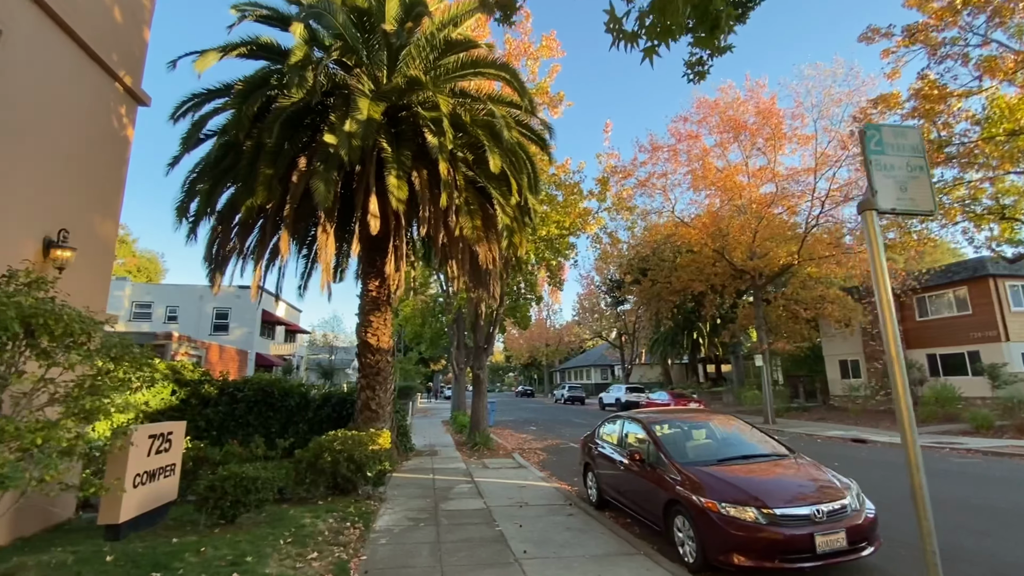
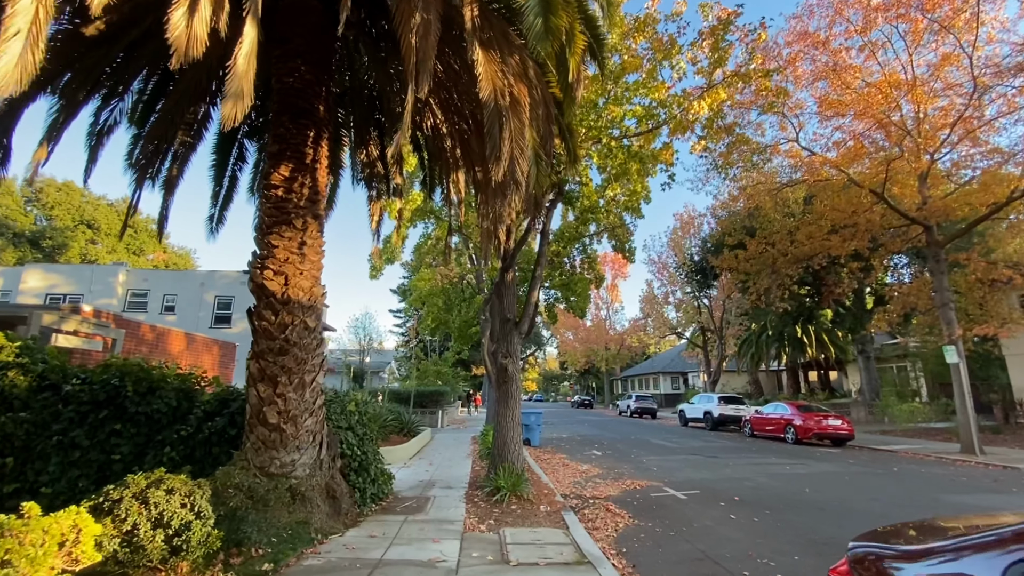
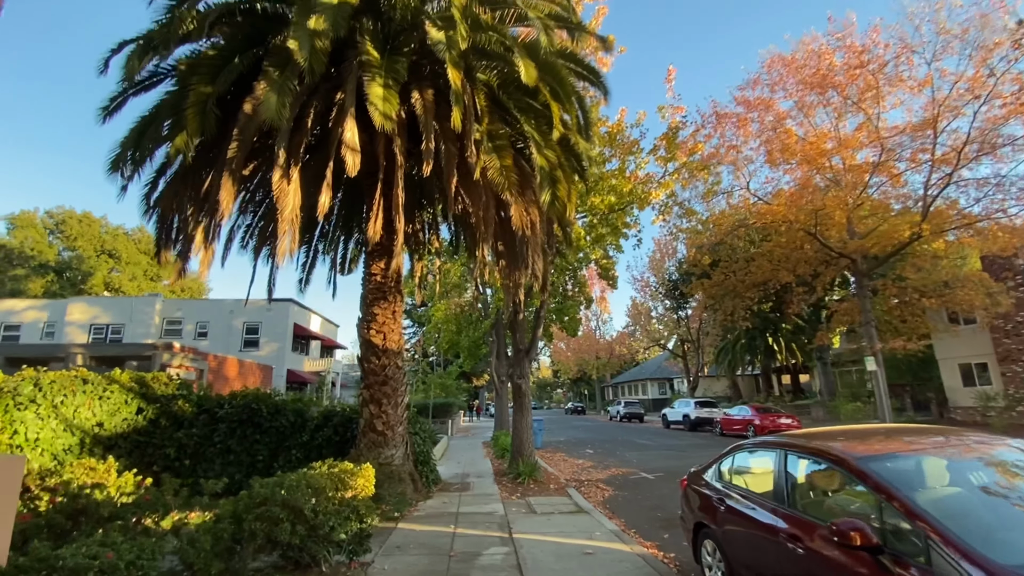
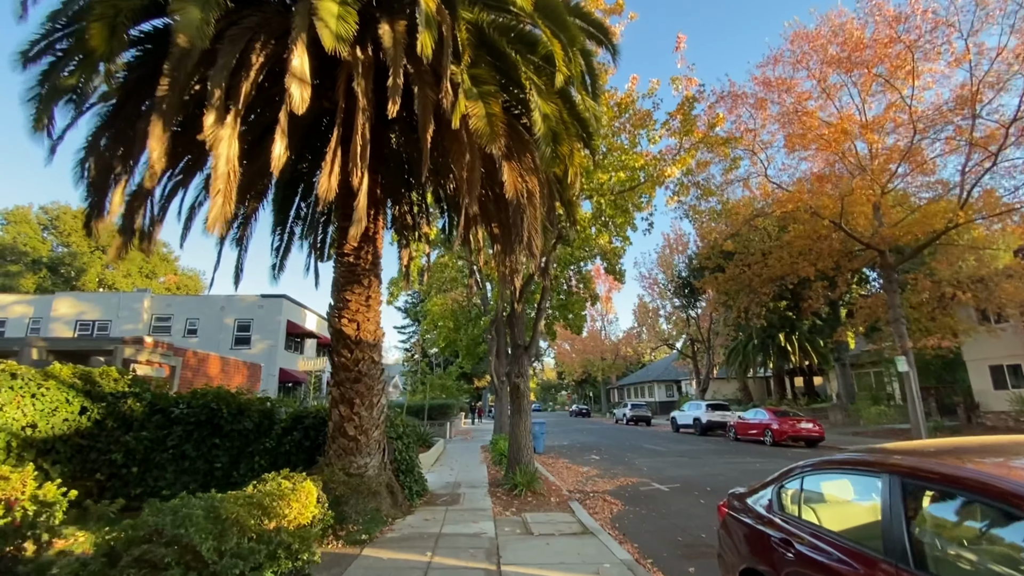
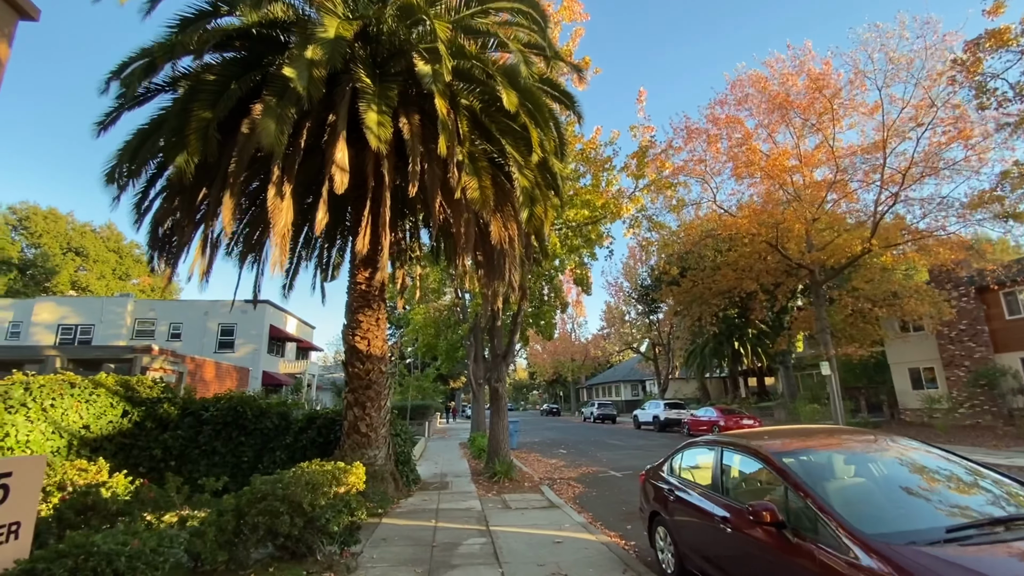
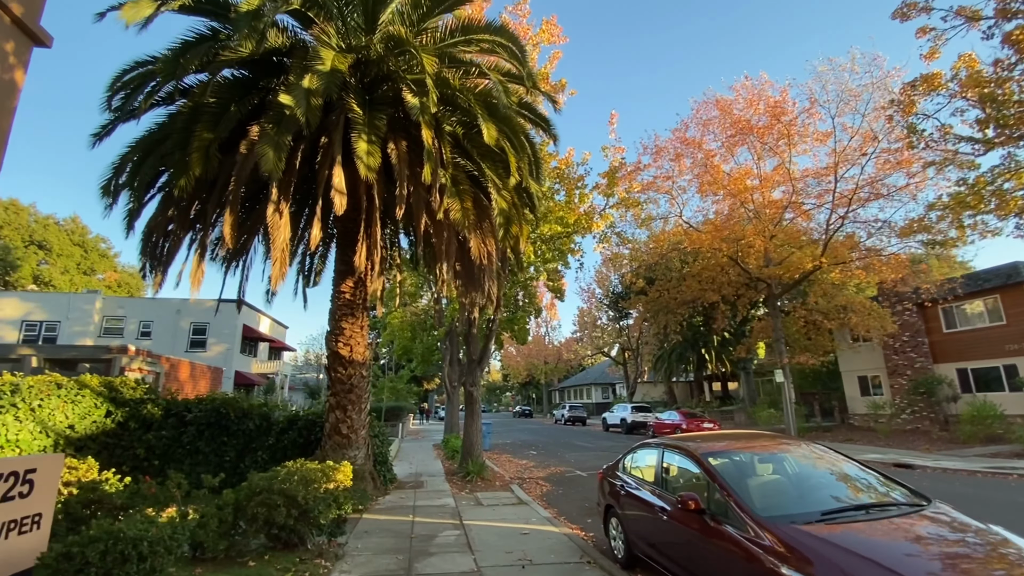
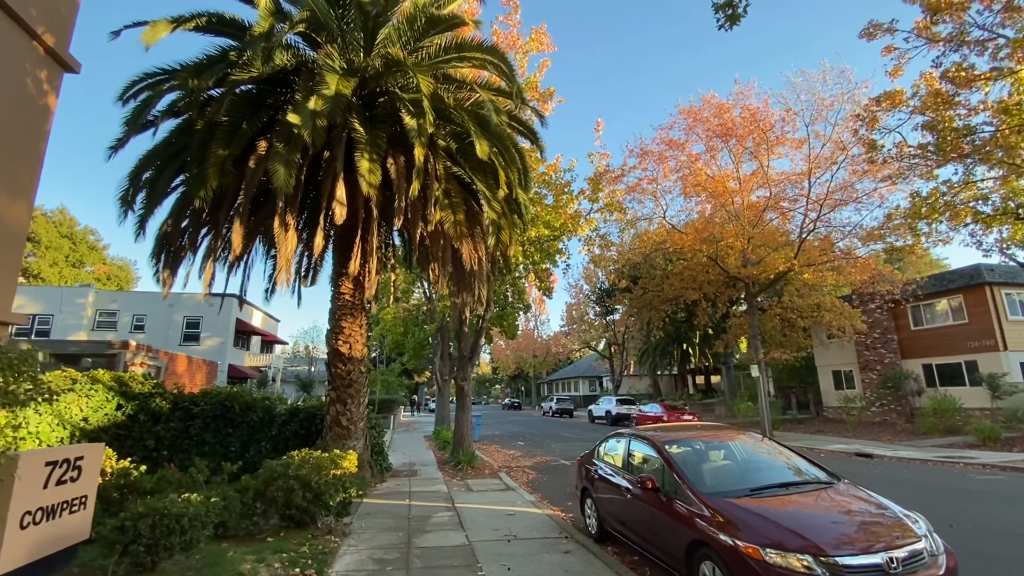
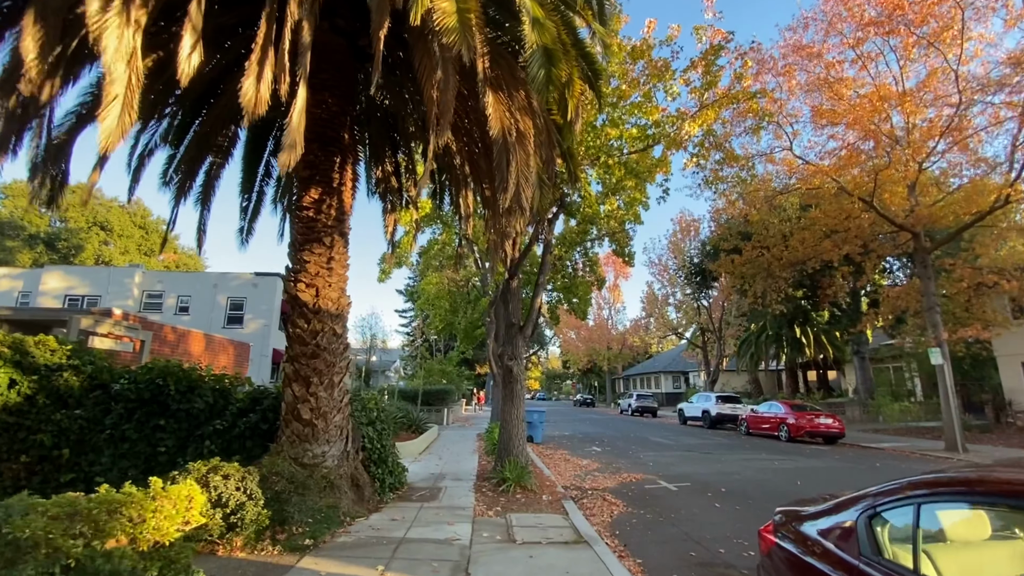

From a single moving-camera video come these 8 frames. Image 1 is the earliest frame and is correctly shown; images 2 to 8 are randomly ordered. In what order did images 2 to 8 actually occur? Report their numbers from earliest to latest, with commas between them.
7, 6, 5, 3, 4, 8, 2
